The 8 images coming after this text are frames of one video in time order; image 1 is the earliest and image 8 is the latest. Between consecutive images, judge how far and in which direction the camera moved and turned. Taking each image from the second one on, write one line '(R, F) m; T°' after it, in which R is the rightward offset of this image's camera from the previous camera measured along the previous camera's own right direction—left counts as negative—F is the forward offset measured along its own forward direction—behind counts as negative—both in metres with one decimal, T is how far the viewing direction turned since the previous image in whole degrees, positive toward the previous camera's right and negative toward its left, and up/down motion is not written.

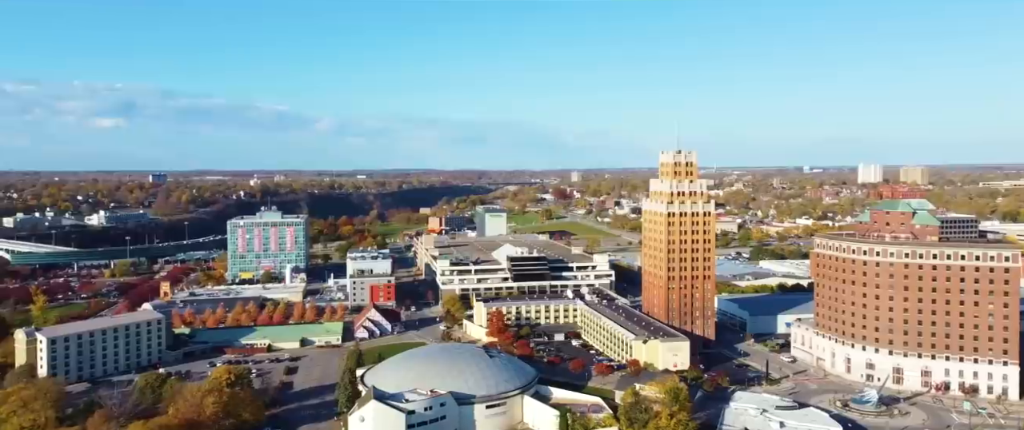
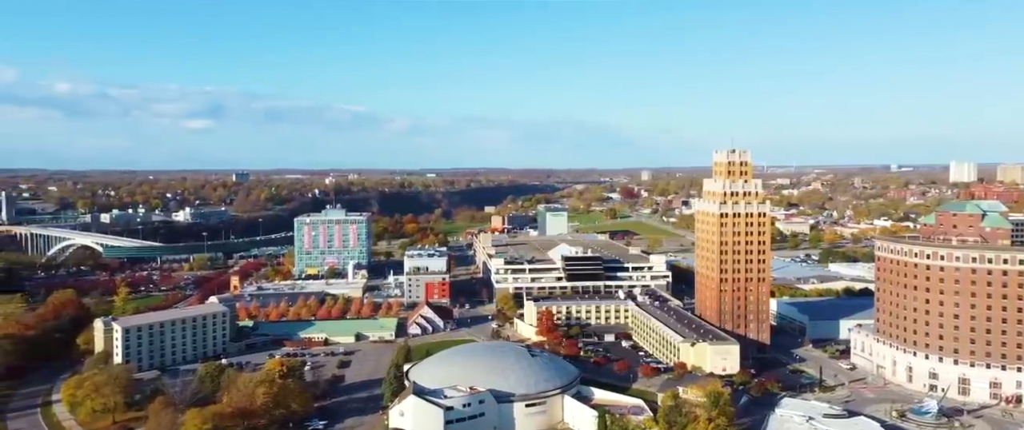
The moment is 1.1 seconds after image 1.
(+1.5, -0.4) m; -6°
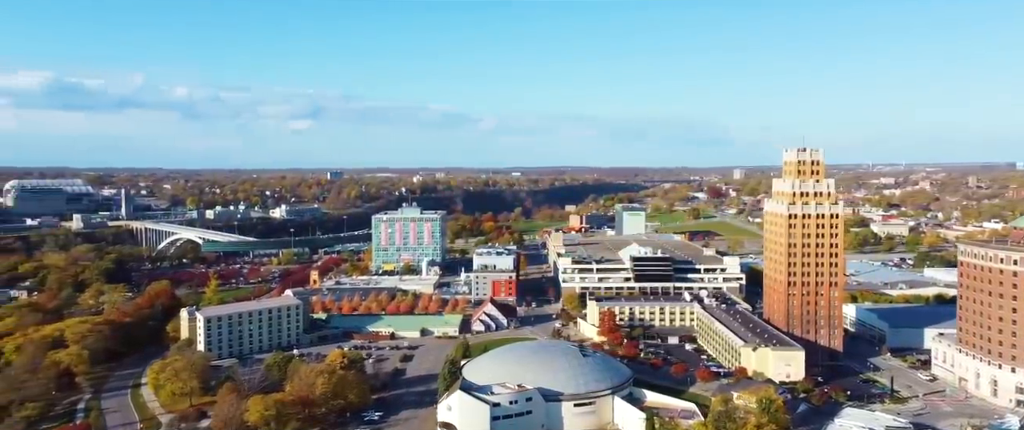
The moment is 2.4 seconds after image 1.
(+1.9, -0.4) m; -8°
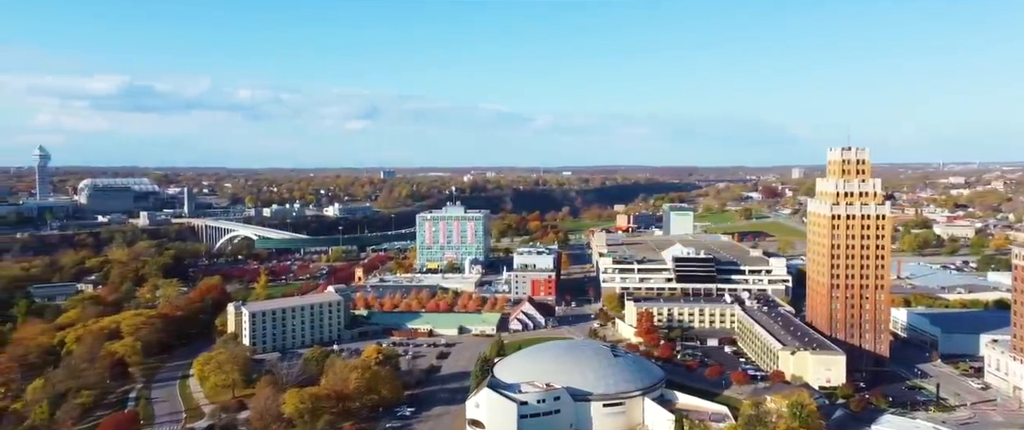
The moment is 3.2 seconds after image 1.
(+1.2, -0.2) m; -5°
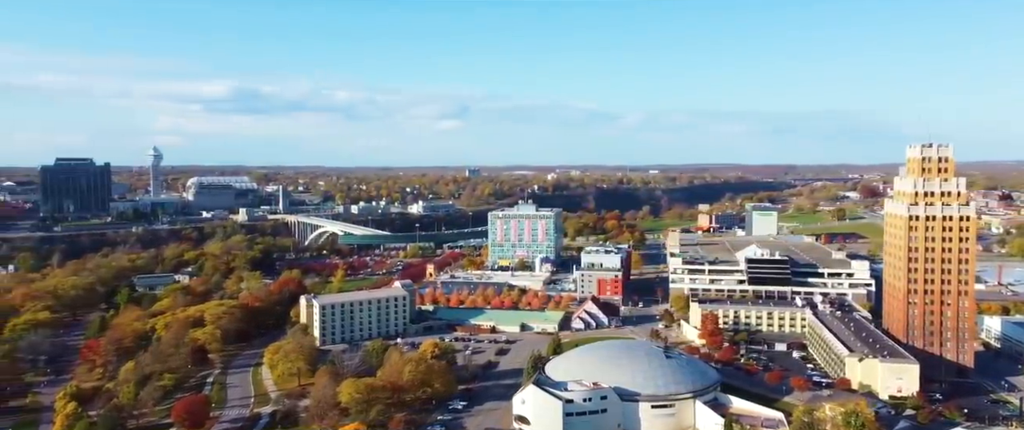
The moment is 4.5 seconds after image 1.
(+2.1, -0.1) m; -8°
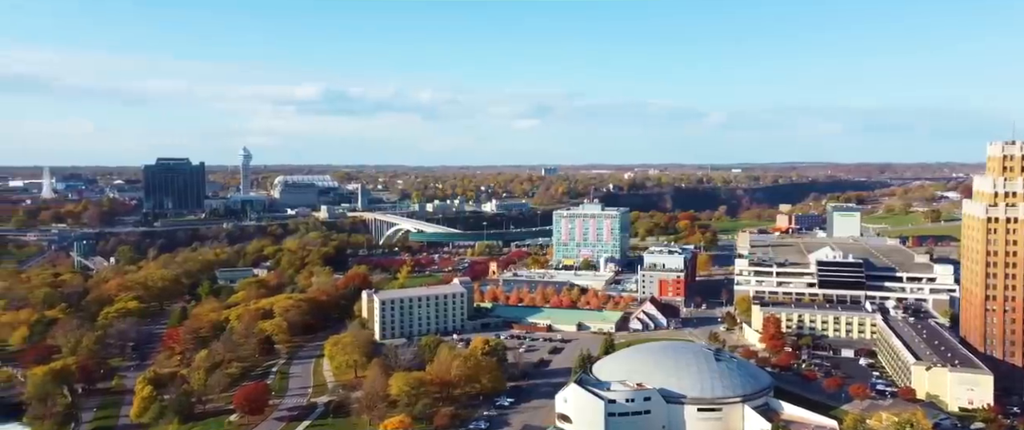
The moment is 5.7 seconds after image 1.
(+1.9, +0.1) m; -8°
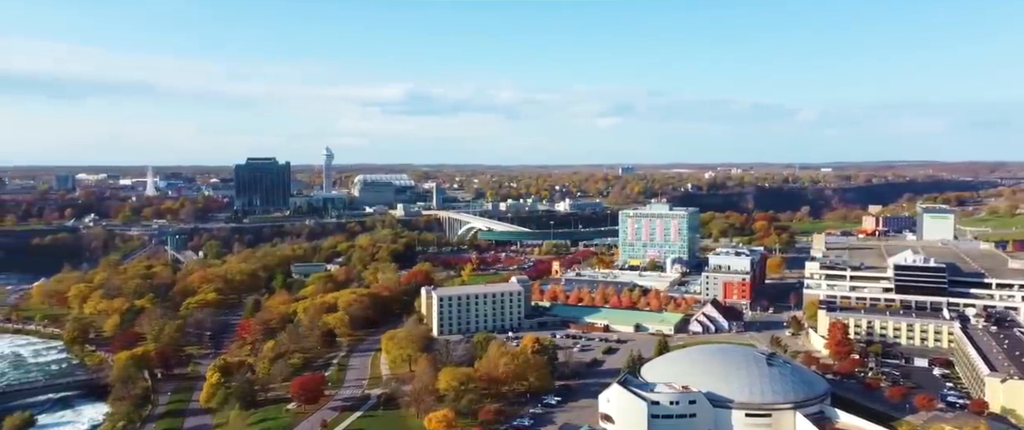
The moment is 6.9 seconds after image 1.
(+1.9, +0.3) m; -8°
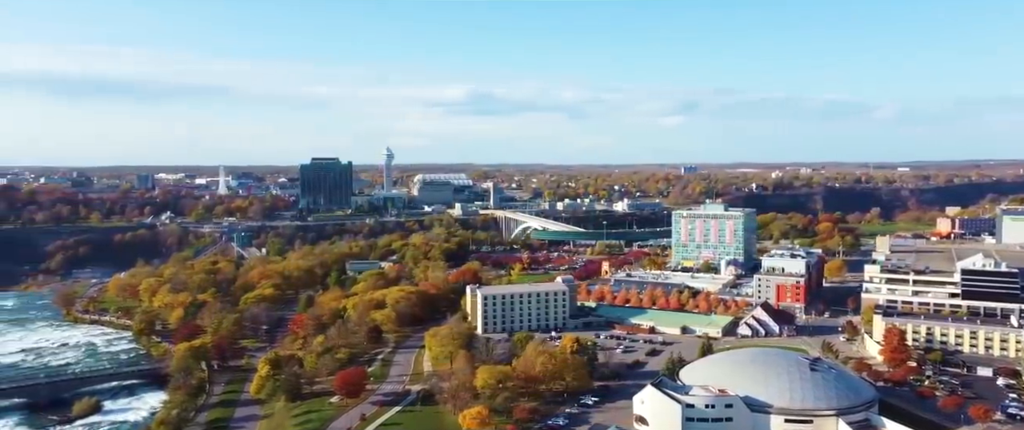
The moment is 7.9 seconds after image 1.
(+1.4, +0.4) m; -6°
